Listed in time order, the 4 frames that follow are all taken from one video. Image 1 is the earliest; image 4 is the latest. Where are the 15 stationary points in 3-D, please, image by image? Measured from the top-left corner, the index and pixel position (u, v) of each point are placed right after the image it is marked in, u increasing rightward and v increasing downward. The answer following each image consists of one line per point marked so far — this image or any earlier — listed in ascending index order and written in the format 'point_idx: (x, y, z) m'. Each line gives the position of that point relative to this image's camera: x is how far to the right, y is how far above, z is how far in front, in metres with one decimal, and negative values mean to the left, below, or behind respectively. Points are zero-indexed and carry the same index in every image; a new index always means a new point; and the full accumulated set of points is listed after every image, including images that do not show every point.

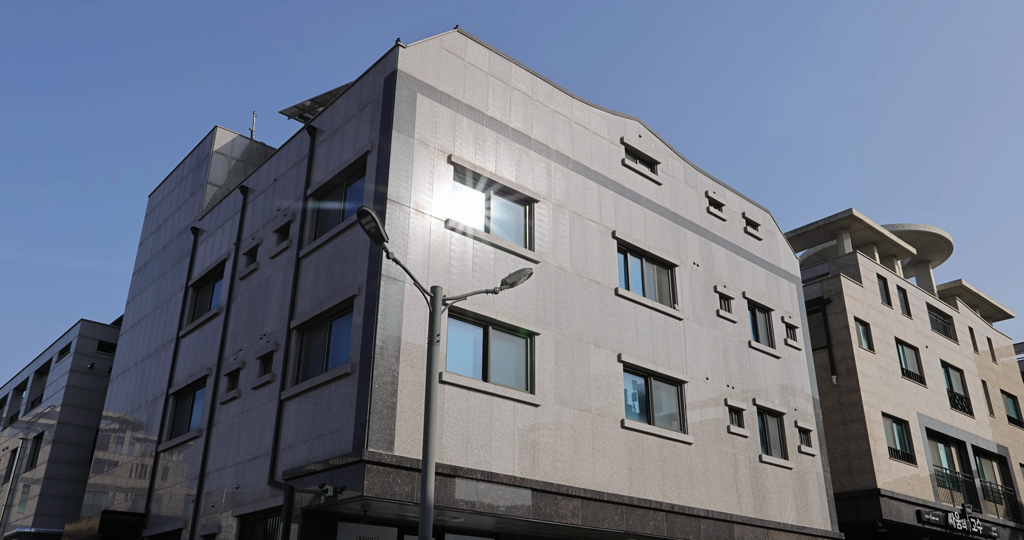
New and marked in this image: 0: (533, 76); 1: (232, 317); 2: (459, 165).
0: (+0.5, +4.9, +20.0) m
1: (-7.0, -1.2, +20.0) m
2: (-1.1, +2.3, +17.2) m
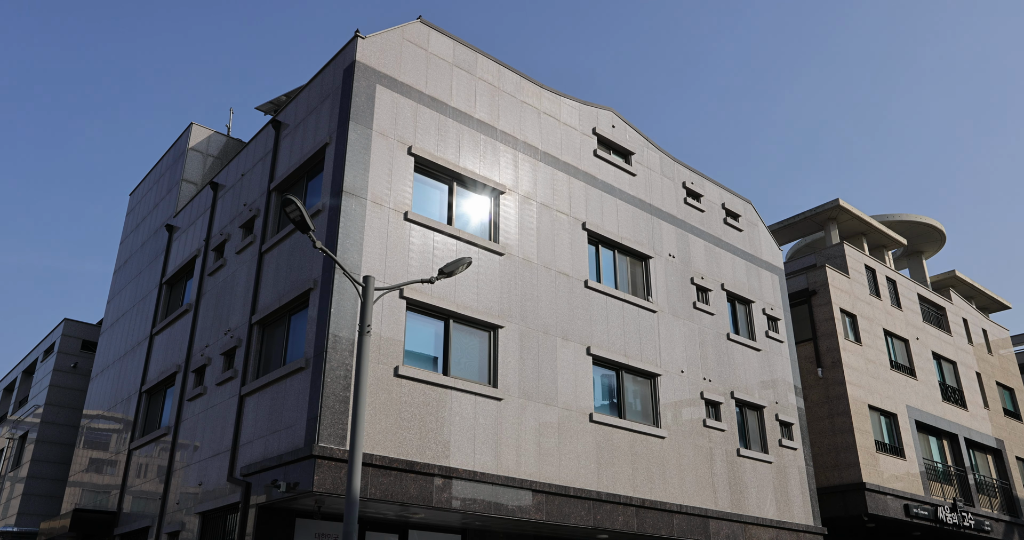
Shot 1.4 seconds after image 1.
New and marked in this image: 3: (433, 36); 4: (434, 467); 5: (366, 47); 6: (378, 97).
0: (-0.3, +5.1, +19.7) m
1: (-7.8, -1.1, +19.8) m
2: (-2.0, +2.4, +17.0) m
3: (-1.9, +5.5, +18.6) m
4: (-1.4, -3.6, +14.7) m
5: (-3.1, +4.8, +17.1) m
6: (-2.8, +3.7, +16.8) m
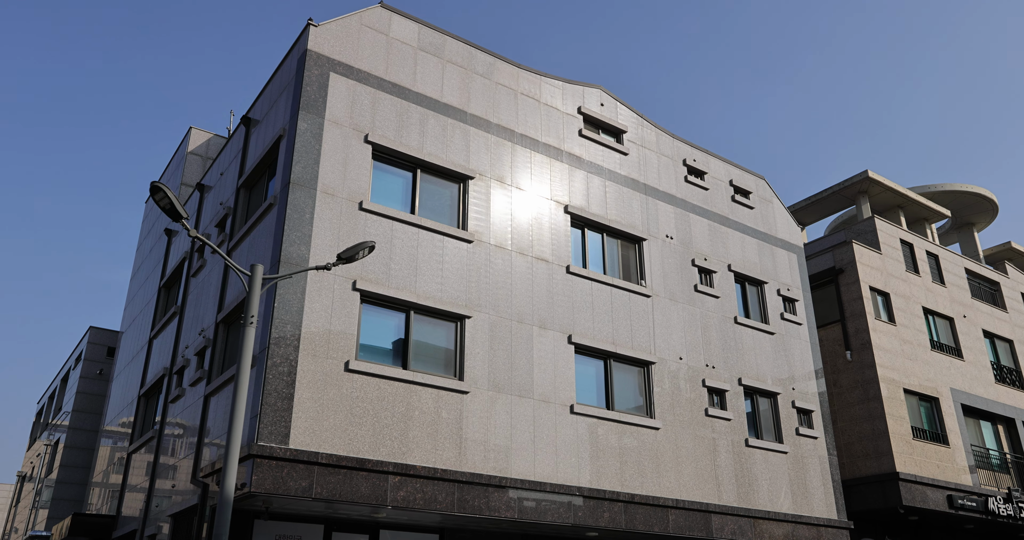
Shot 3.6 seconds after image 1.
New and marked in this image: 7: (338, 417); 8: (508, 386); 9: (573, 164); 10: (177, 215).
0: (-1.0, +5.3, +19.0) m
1: (-8.1, -1.1, +19.8) m
2: (-2.8, +2.6, +16.4) m
3: (-2.6, +5.6, +18.0) m
4: (-2.2, -3.5, +14.2) m
5: (-4.0, +4.9, +16.6) m
6: (-3.7, +3.8, +16.3) m
7: (-3.1, -2.6, +14.0) m
8: (-0.1, -2.4, +16.3) m
9: (+1.5, +2.6, +19.7) m
10: (-4.0, +0.7, +9.6) m
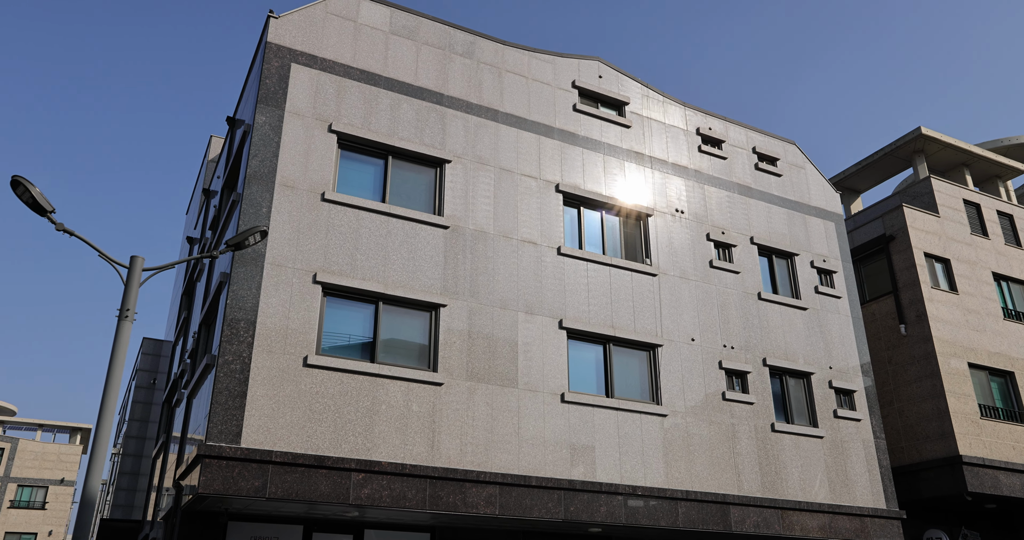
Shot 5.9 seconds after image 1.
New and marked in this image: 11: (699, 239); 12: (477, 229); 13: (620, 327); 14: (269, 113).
0: (-1.4, +5.6, +18.3) m
1: (-8.1, -1.3, +20.0) m
2: (-3.4, +2.7, +16.0) m
3: (-3.2, +5.8, +17.5) m
4: (-2.7, -3.3, +13.6) m
5: (-4.7, +5.0, +16.3) m
6: (-4.4, +3.9, +16.0) m
7: (-3.7, -2.5, +13.6) m
8: (-0.4, -2.1, +15.5) m
9: (+1.3, +3.0, +18.7) m
10: (-5.3, +0.7, +9.3) m
11: (+4.6, +0.7, +19.6) m
12: (-0.7, +0.9, +16.6) m
13: (+2.4, -1.2, +17.4) m
14: (-4.7, +3.0, +15.4) m
